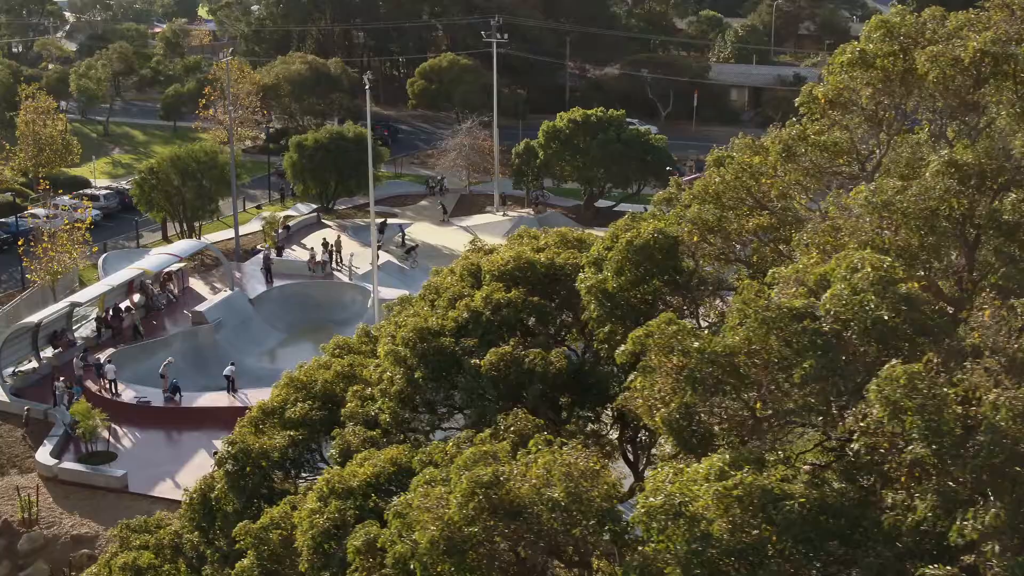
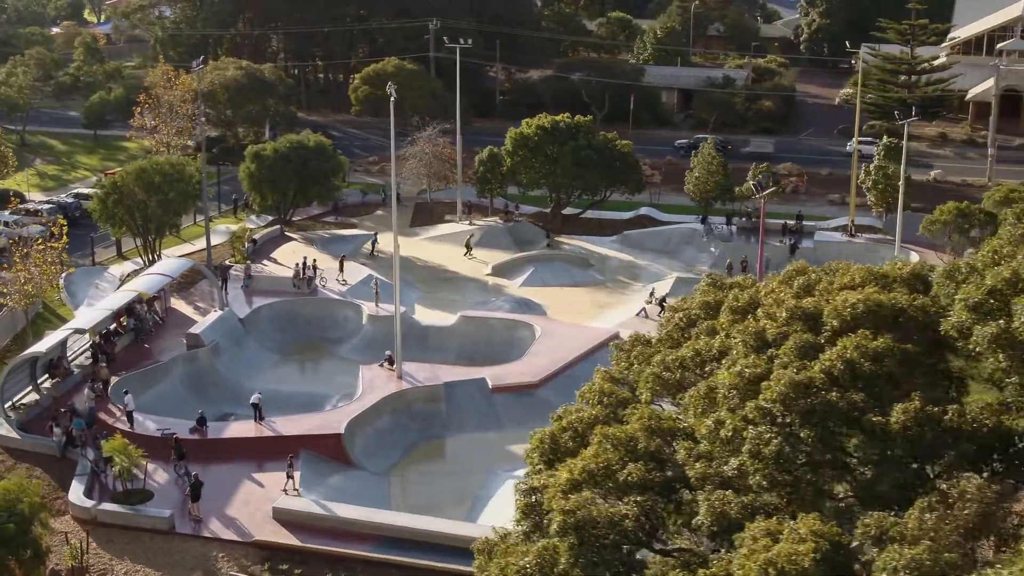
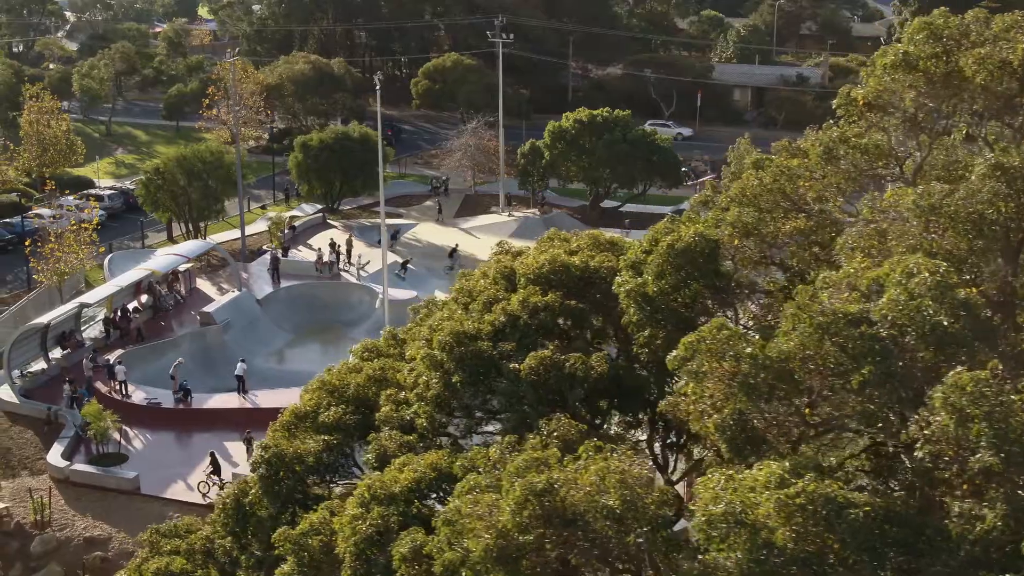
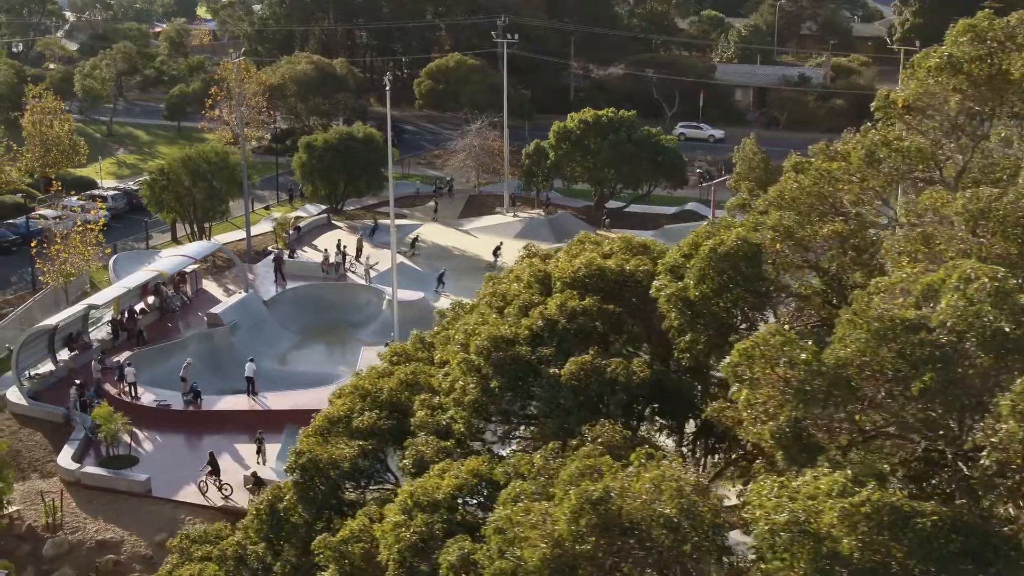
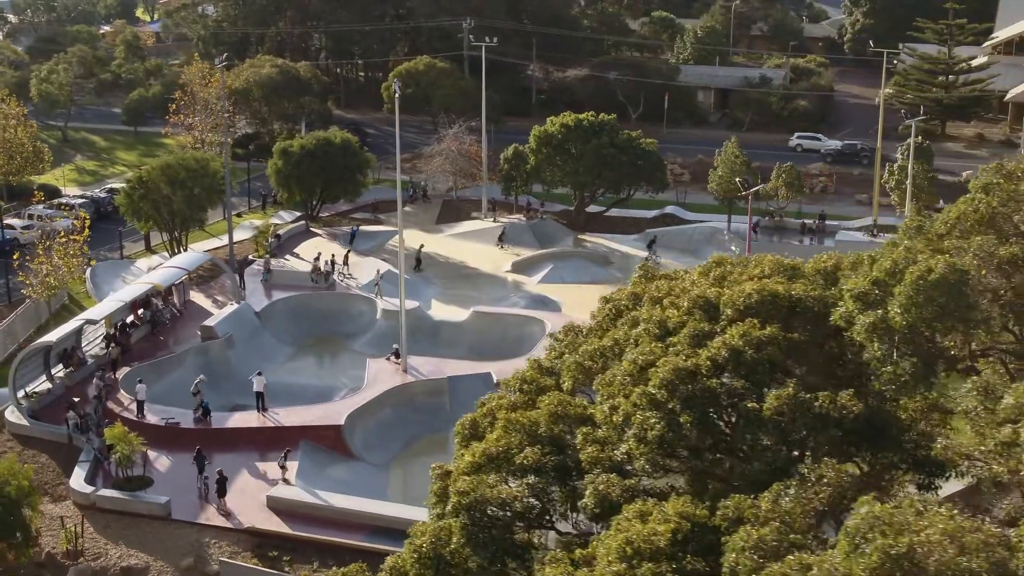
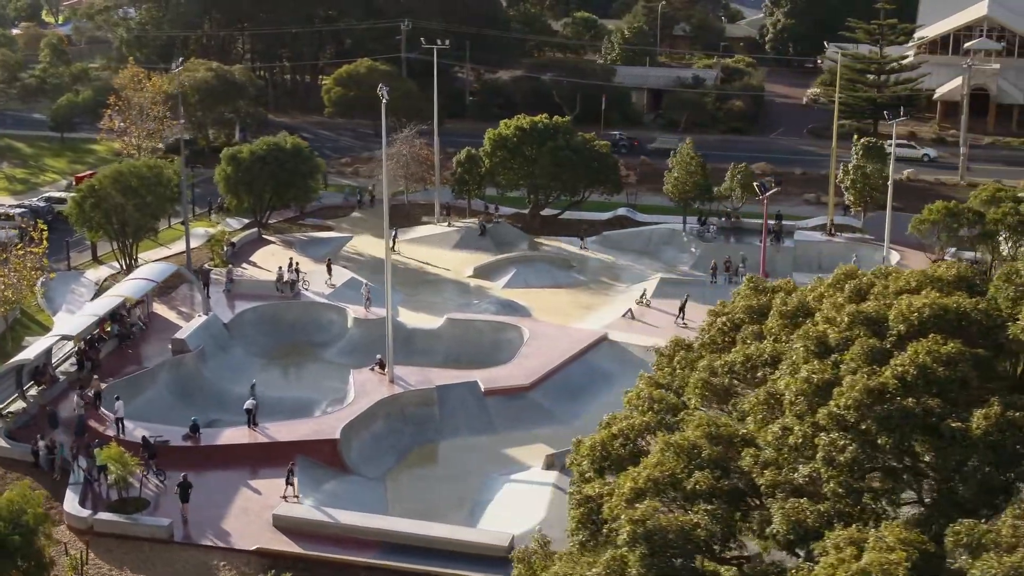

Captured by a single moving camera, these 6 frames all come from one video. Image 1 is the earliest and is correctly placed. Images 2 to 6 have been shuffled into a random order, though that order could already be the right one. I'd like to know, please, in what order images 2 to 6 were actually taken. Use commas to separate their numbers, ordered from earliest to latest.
3, 4, 5, 2, 6
